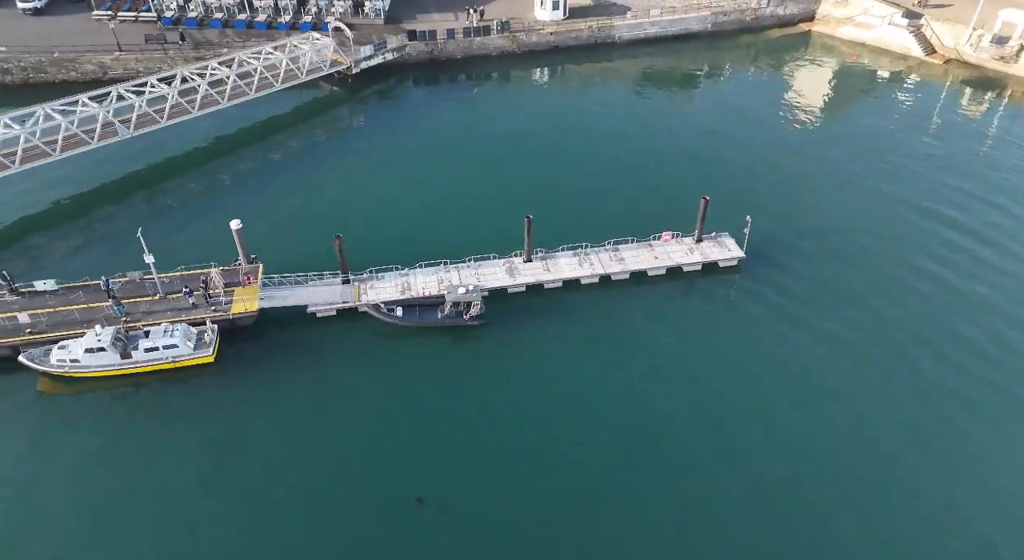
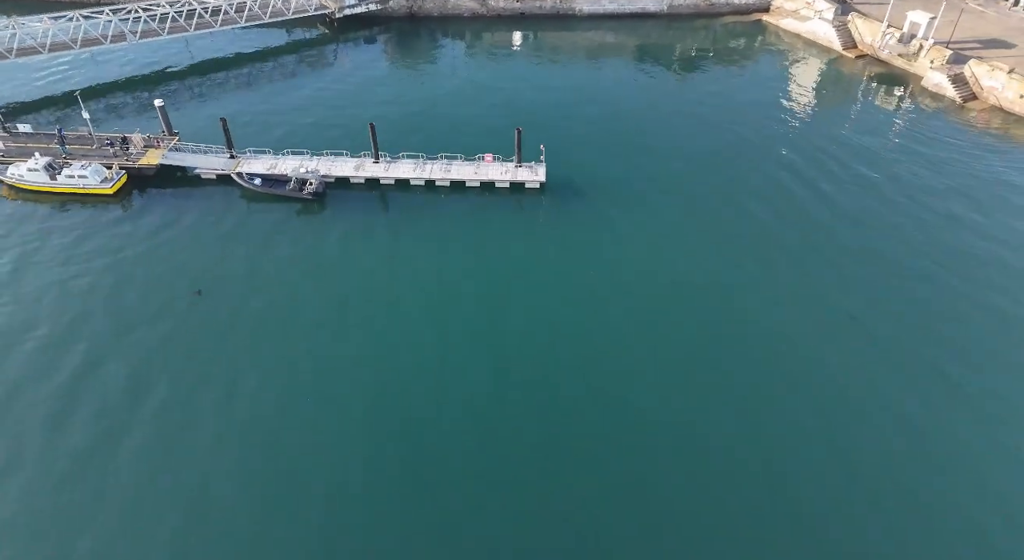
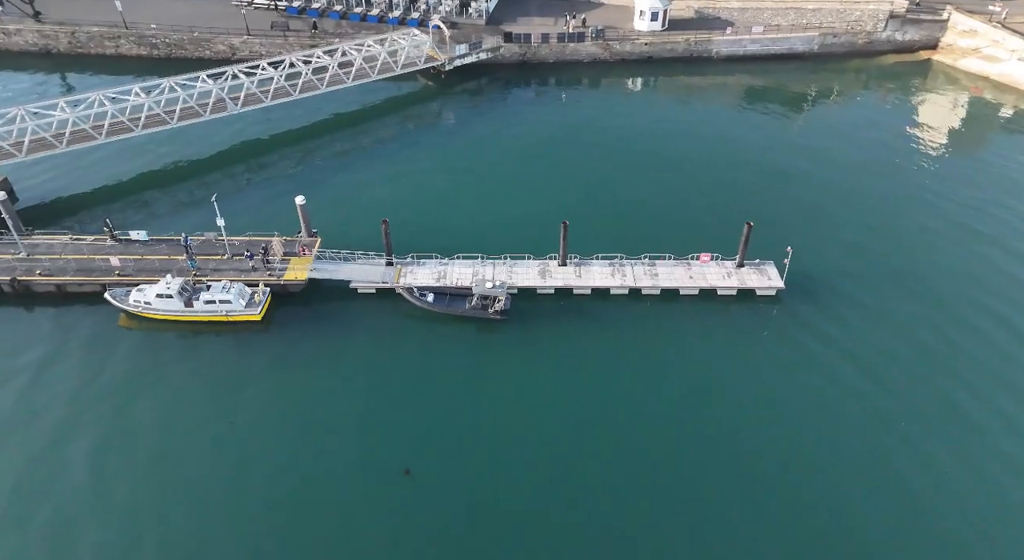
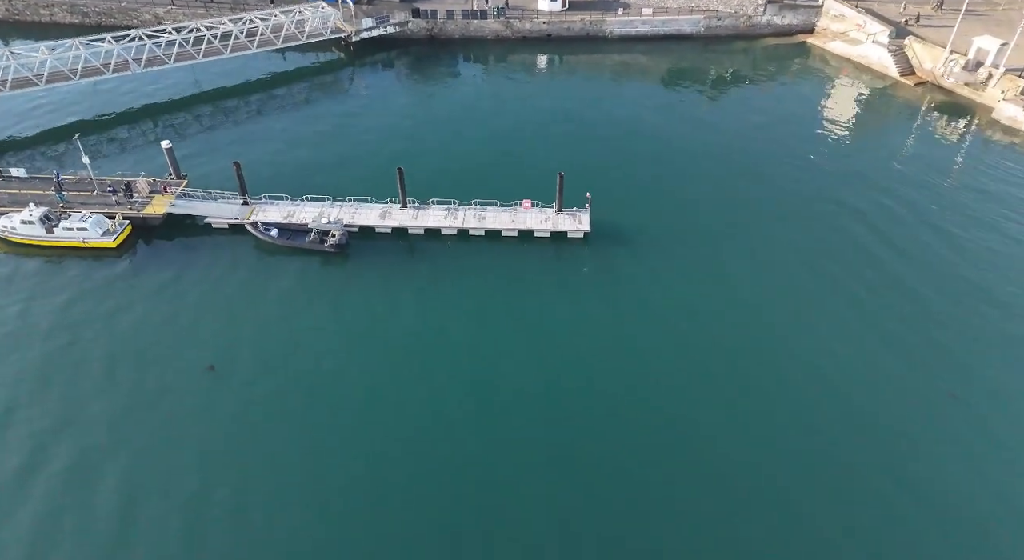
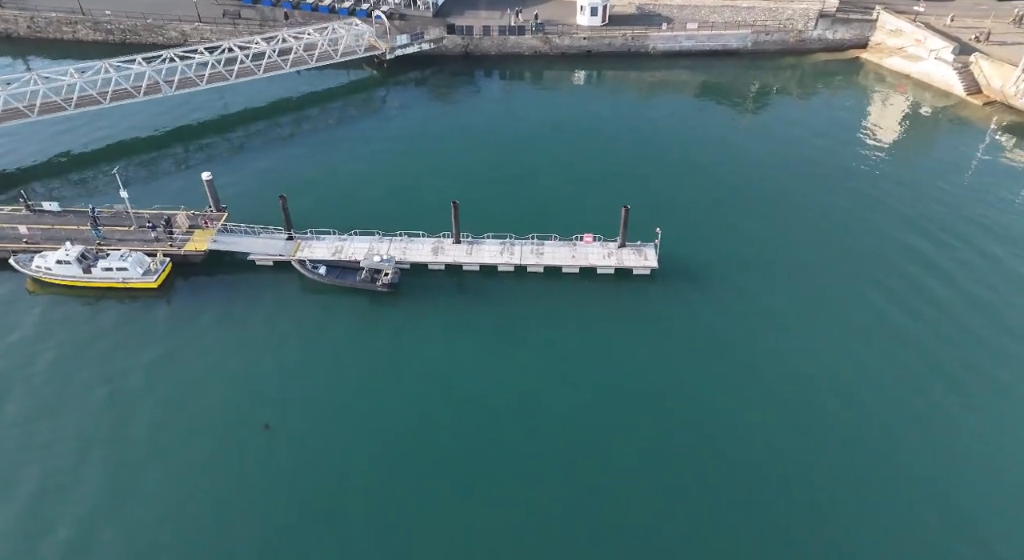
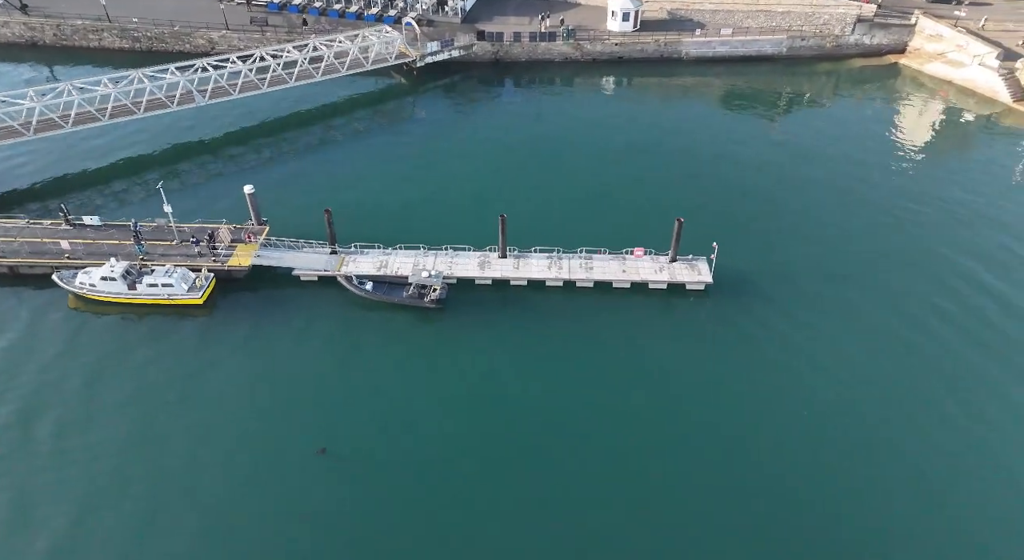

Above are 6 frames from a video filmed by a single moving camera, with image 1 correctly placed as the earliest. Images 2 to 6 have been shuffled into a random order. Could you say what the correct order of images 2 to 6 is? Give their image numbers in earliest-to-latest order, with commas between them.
3, 6, 5, 4, 2
